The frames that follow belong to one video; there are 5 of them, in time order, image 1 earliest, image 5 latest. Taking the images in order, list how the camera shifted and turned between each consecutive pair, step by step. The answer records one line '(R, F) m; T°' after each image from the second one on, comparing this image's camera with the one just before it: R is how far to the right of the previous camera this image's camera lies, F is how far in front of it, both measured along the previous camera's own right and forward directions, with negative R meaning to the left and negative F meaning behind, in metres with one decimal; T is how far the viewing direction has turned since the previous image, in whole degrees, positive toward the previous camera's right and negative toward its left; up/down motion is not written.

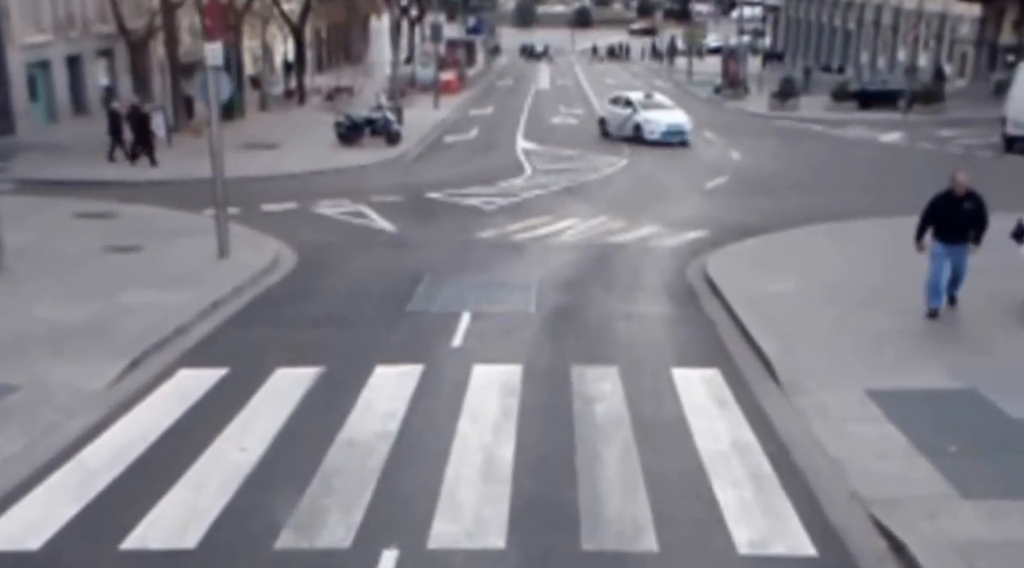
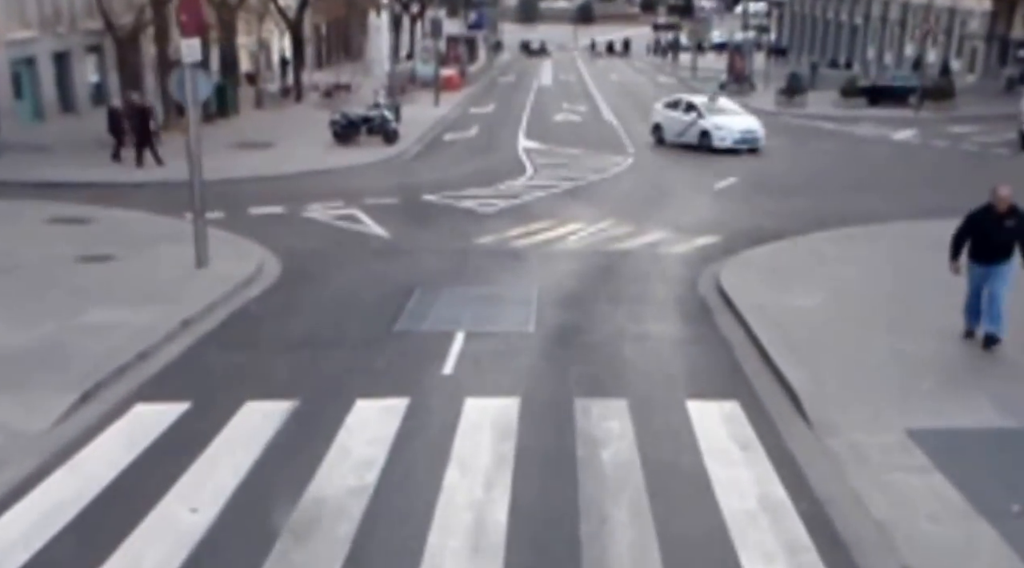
(+0.1, +1.4) m; 0°
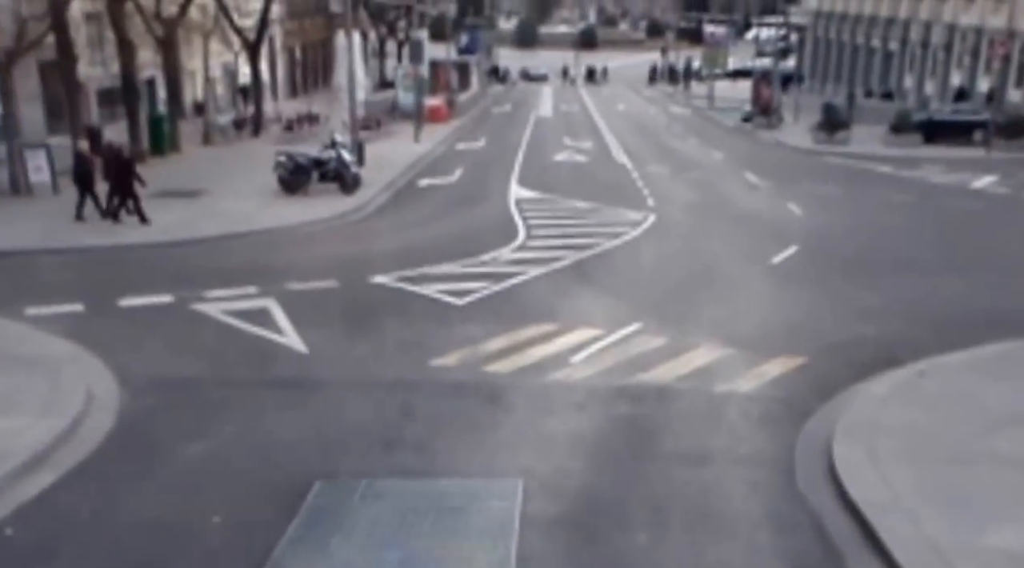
(+0.3, +6.8) m; 0°
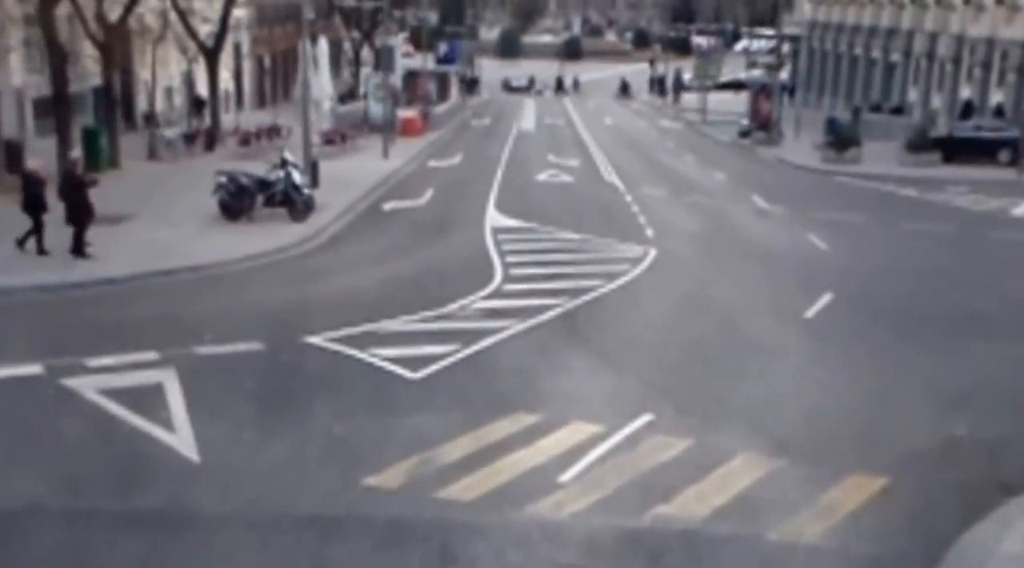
(+0.1, +3.7) m; +1°
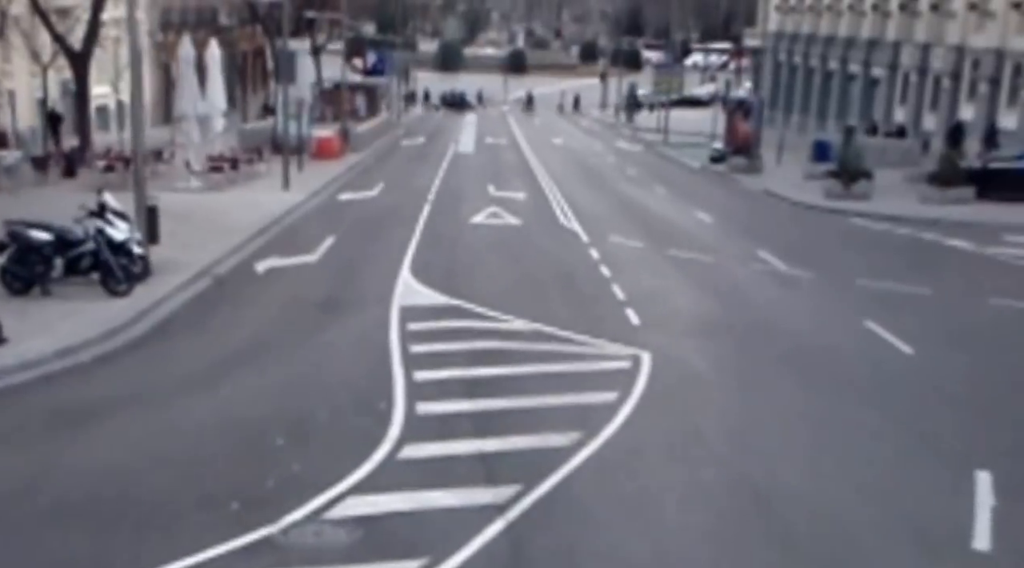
(+0.3, +7.5) m; +3°
